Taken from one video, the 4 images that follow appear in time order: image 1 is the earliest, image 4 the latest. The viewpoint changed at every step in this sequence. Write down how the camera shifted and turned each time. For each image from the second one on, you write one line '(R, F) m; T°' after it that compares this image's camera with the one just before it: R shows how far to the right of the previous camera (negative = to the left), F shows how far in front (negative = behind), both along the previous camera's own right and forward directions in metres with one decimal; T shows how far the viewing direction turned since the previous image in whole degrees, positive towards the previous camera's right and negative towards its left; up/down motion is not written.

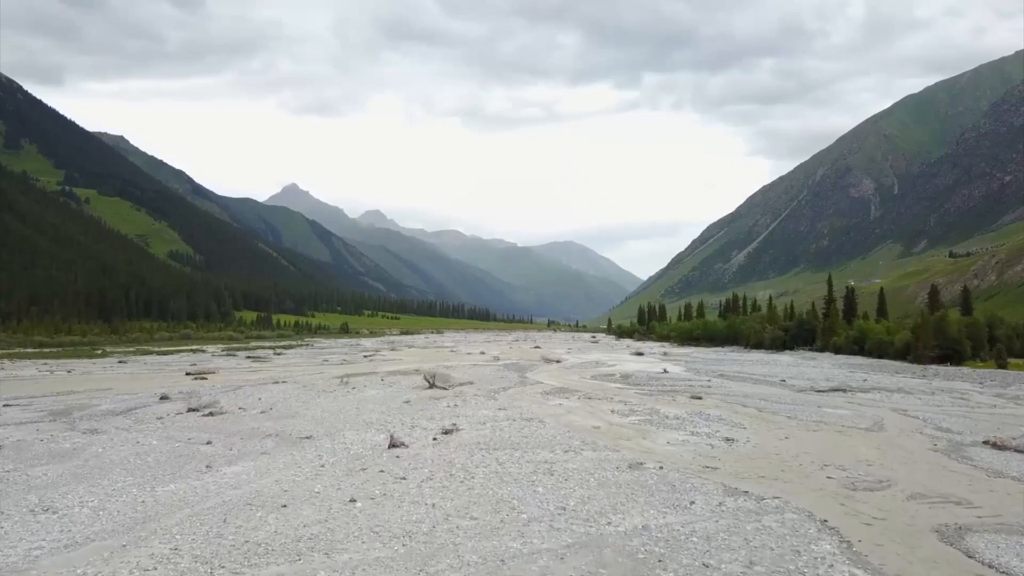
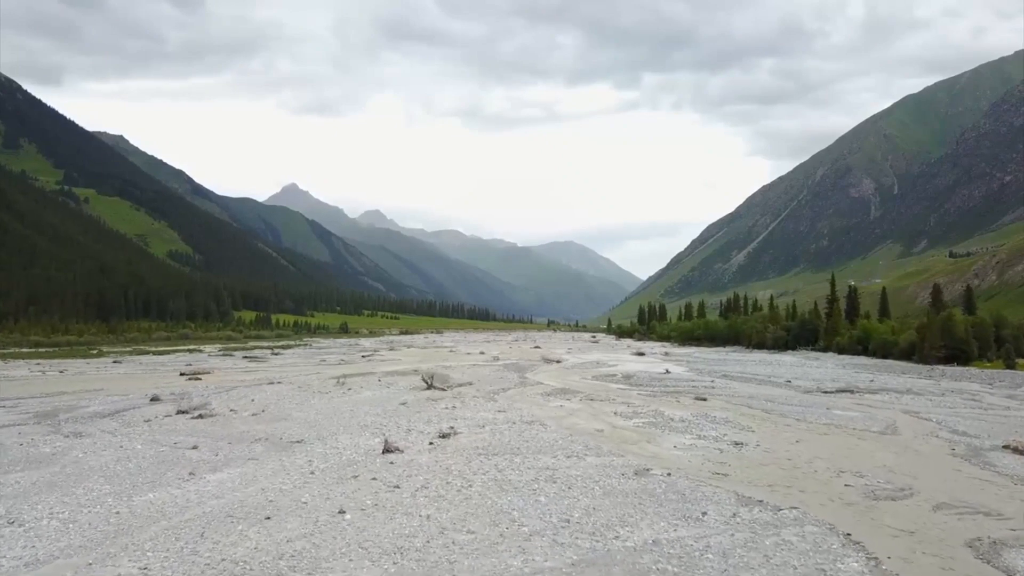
(0.0, +0.8) m; 0°
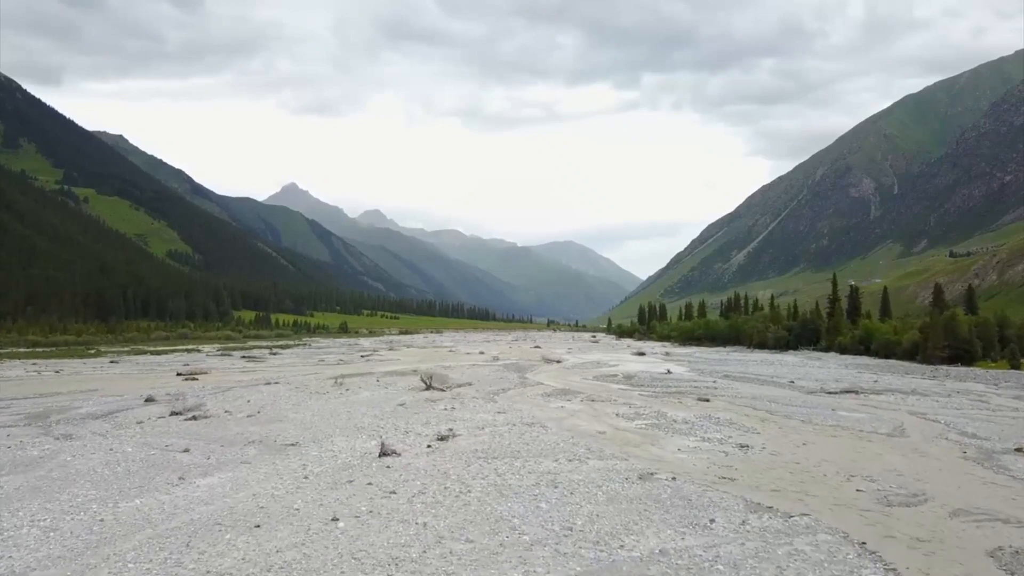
(0.0, +0.5) m; 0°
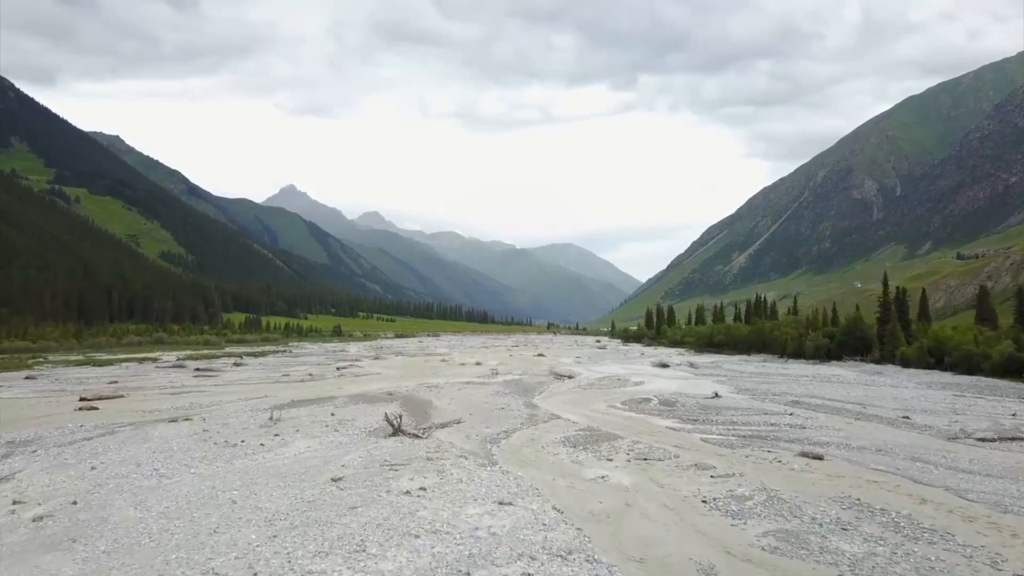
(-0.3, +10.9) m; 0°
